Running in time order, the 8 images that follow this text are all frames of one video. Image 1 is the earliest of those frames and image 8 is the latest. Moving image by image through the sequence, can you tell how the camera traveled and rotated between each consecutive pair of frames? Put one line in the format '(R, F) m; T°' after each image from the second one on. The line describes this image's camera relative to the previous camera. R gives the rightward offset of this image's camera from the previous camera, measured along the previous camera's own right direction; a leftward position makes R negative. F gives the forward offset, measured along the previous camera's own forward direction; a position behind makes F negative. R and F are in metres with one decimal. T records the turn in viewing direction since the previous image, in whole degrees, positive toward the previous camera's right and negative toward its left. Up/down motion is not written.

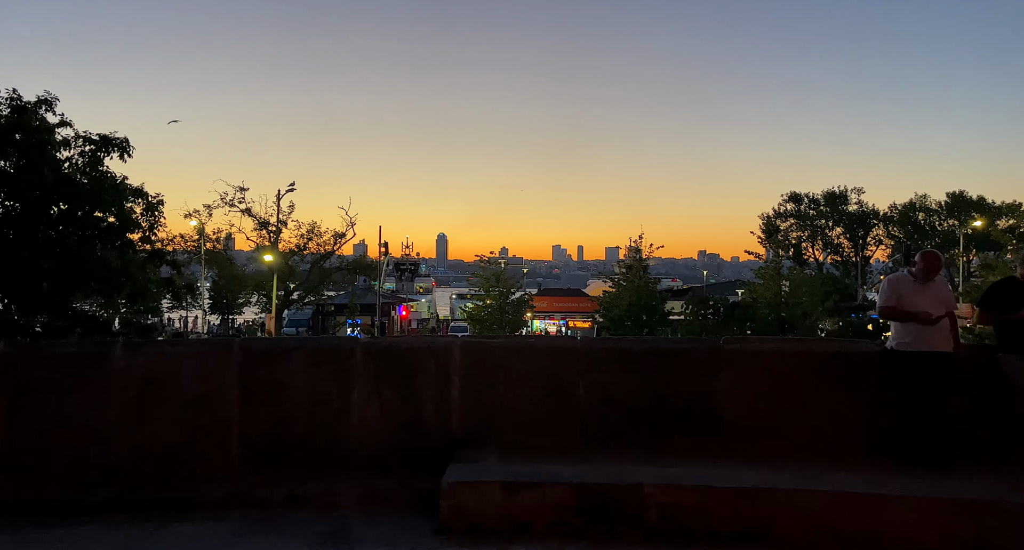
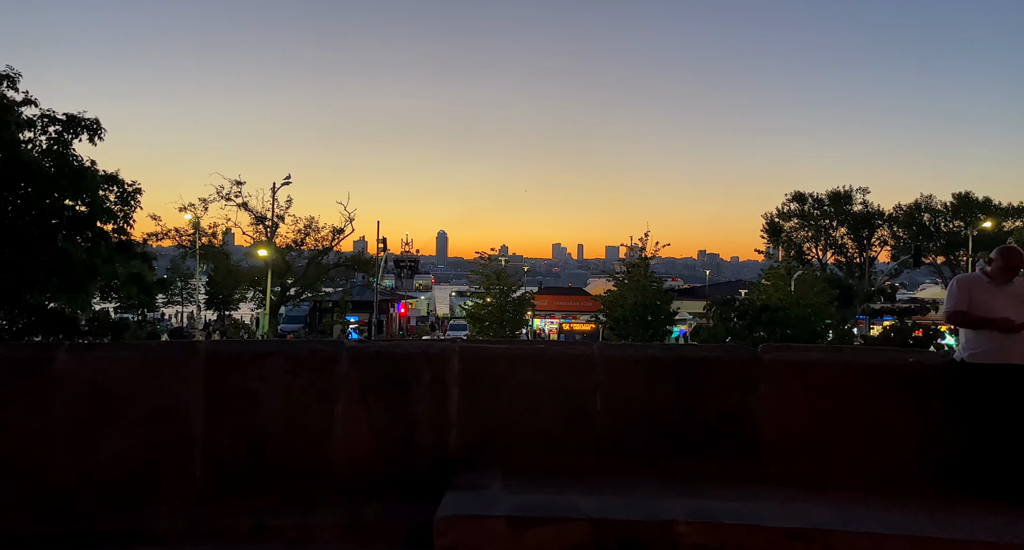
(0.0, +0.7) m; 0°
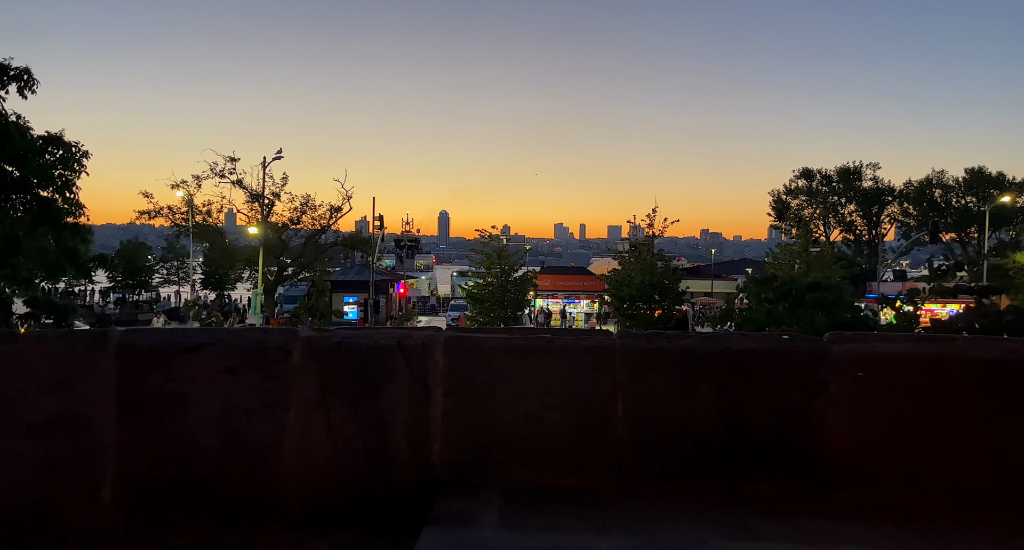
(0.0, +1.1) m; 0°
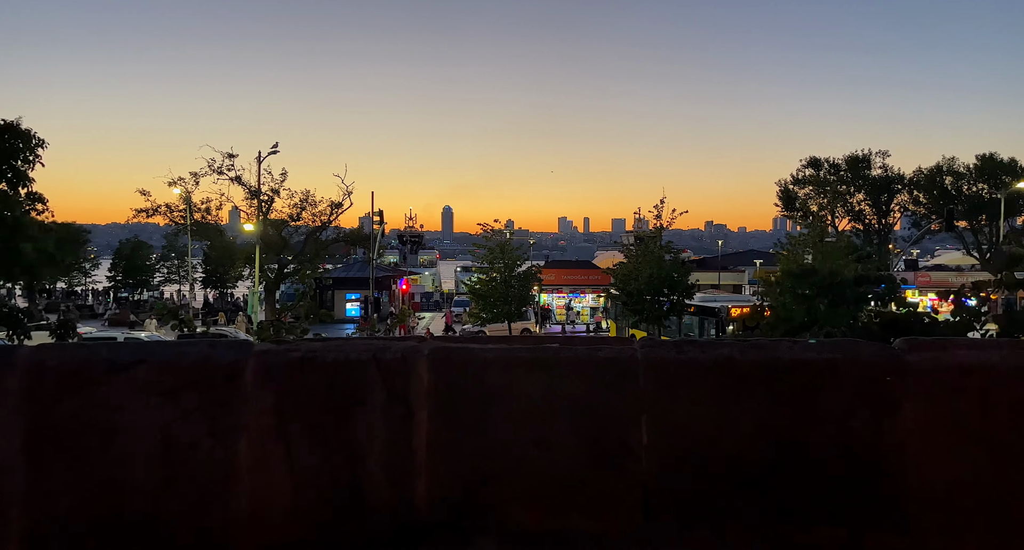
(0.0, +0.7) m; 0°
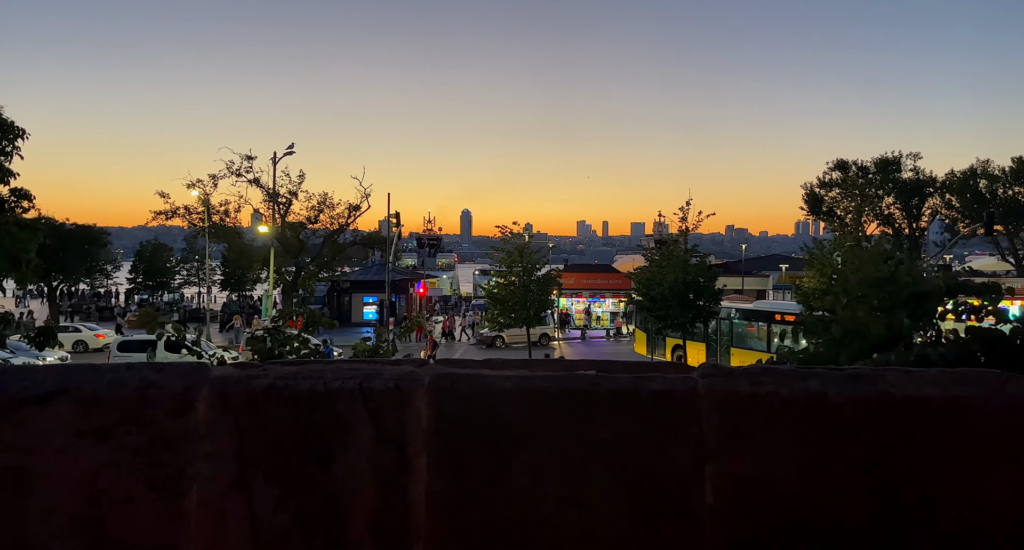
(0.0, +0.7) m; -1°
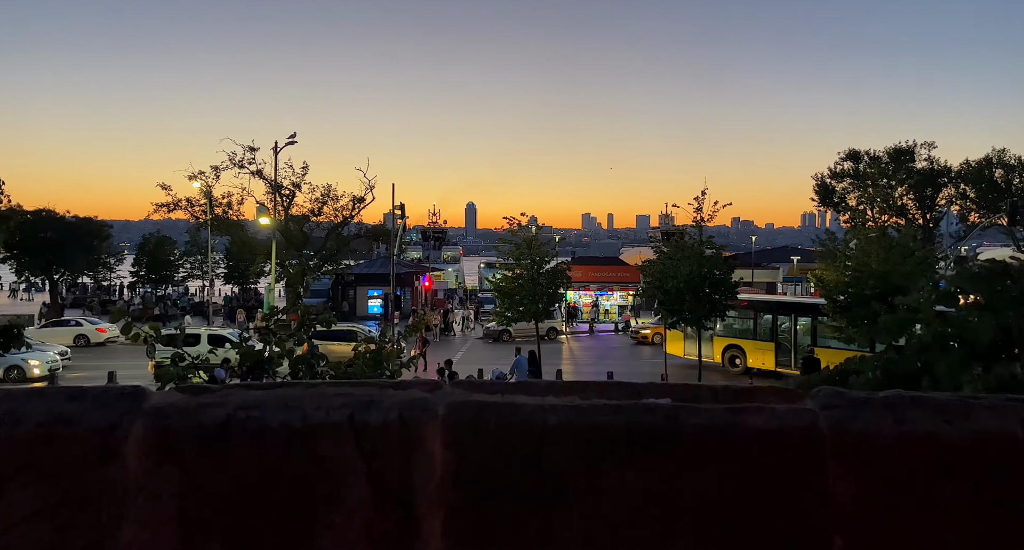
(-0.1, +0.7) m; 0°
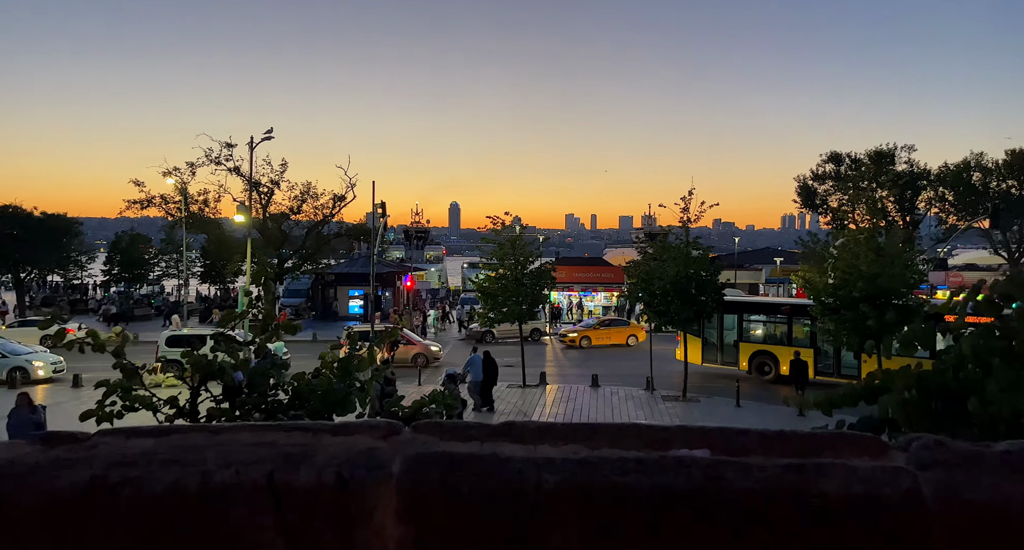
(0.0, +0.5) m; +1°
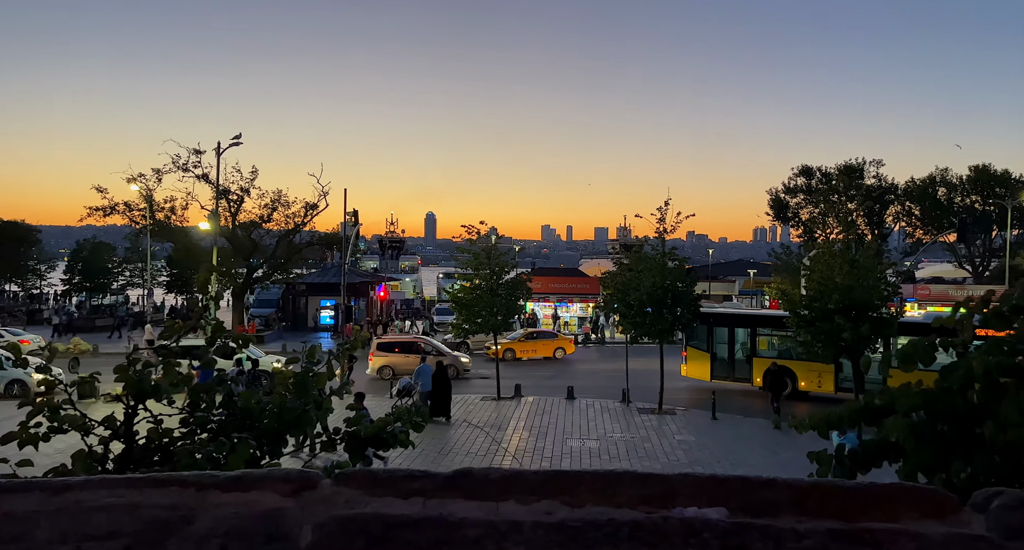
(0.0, +0.4) m; +2°
